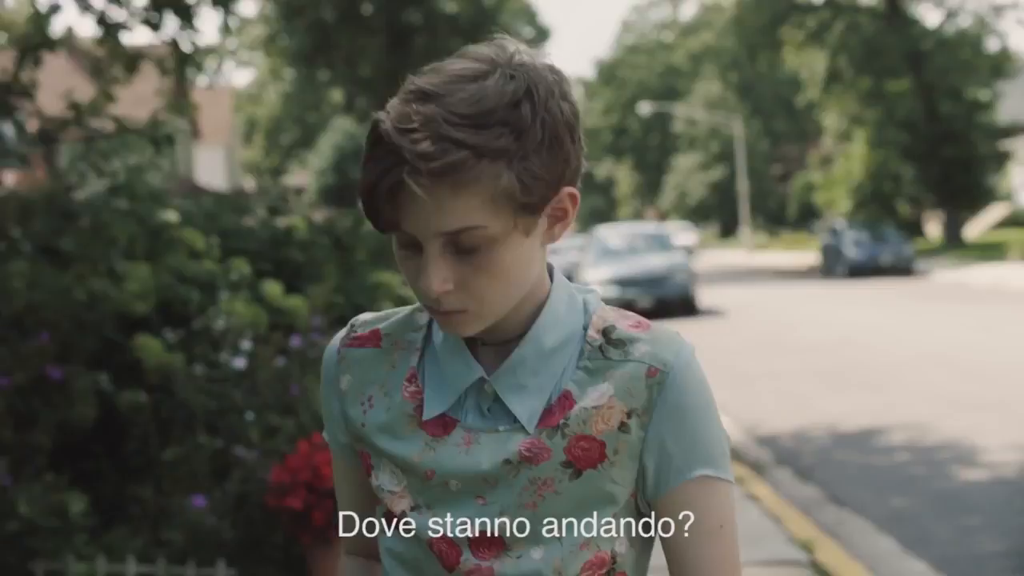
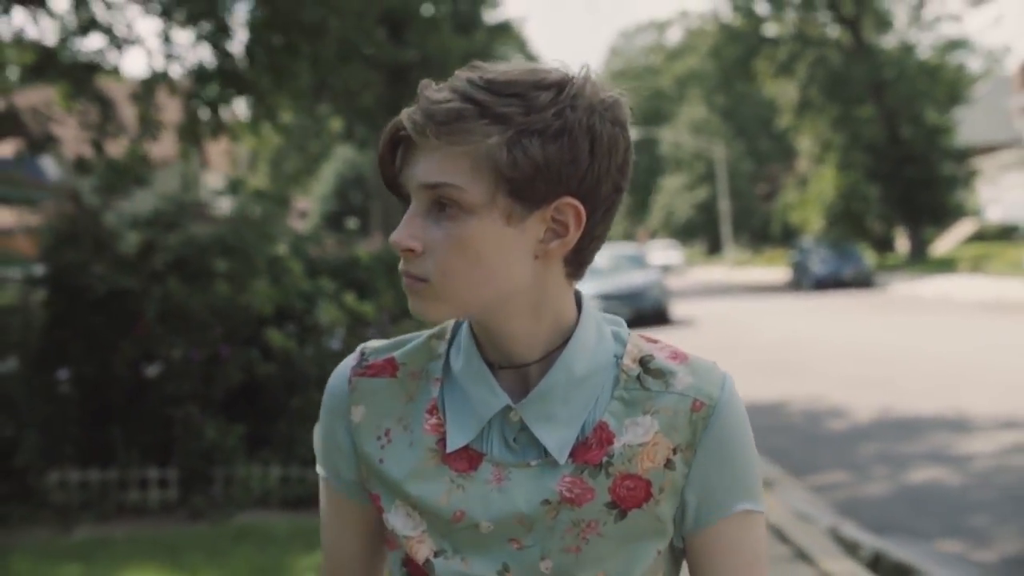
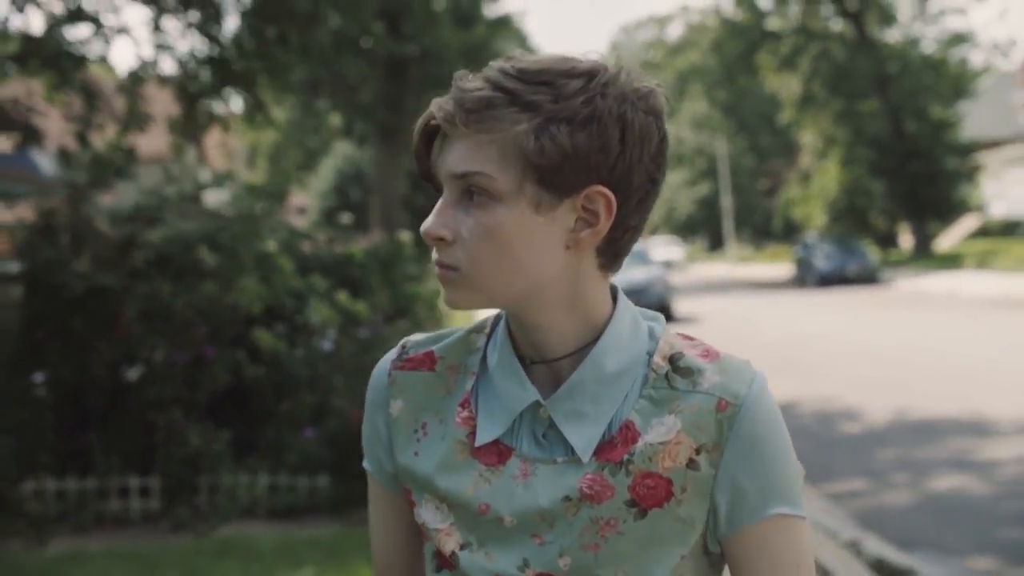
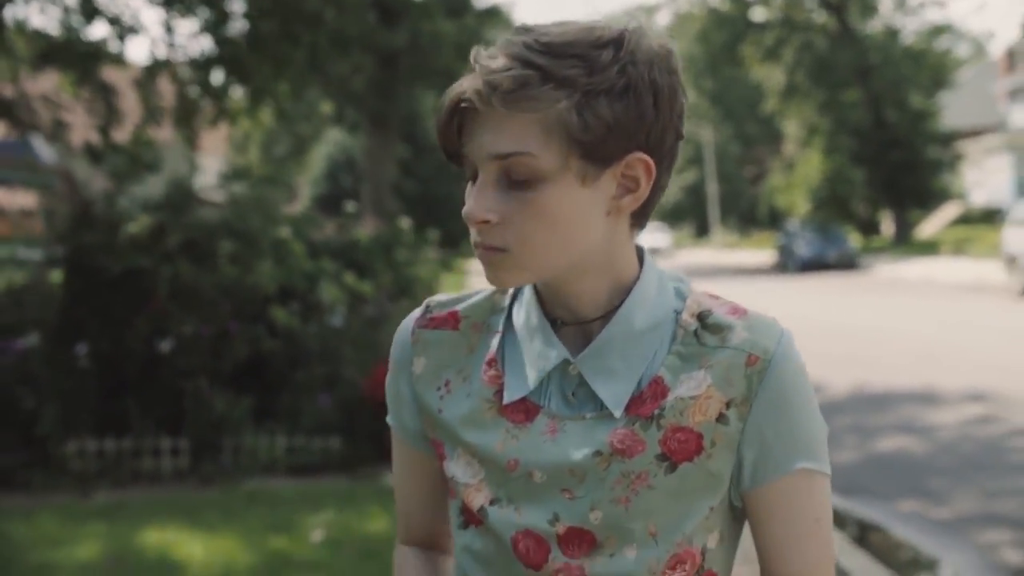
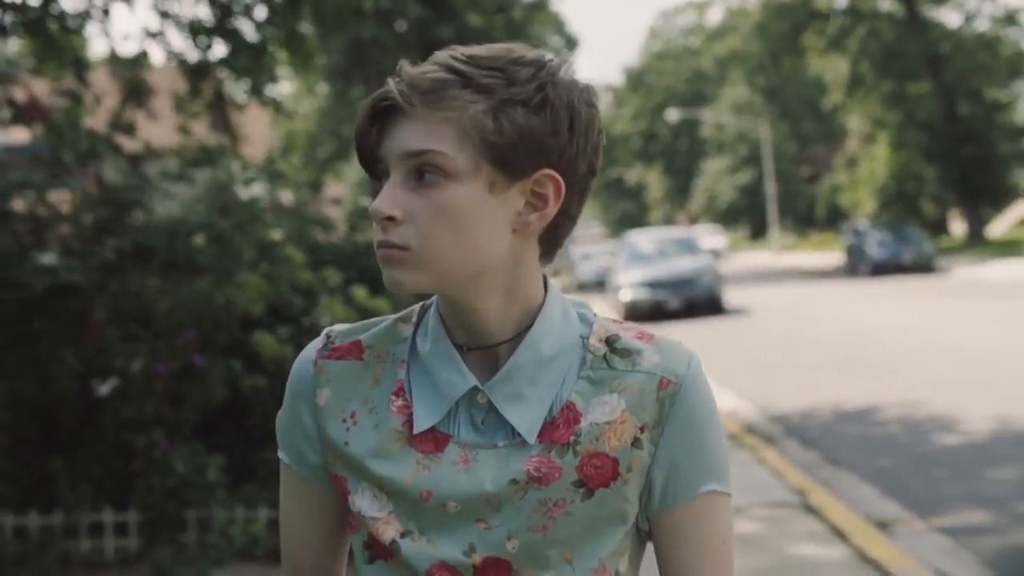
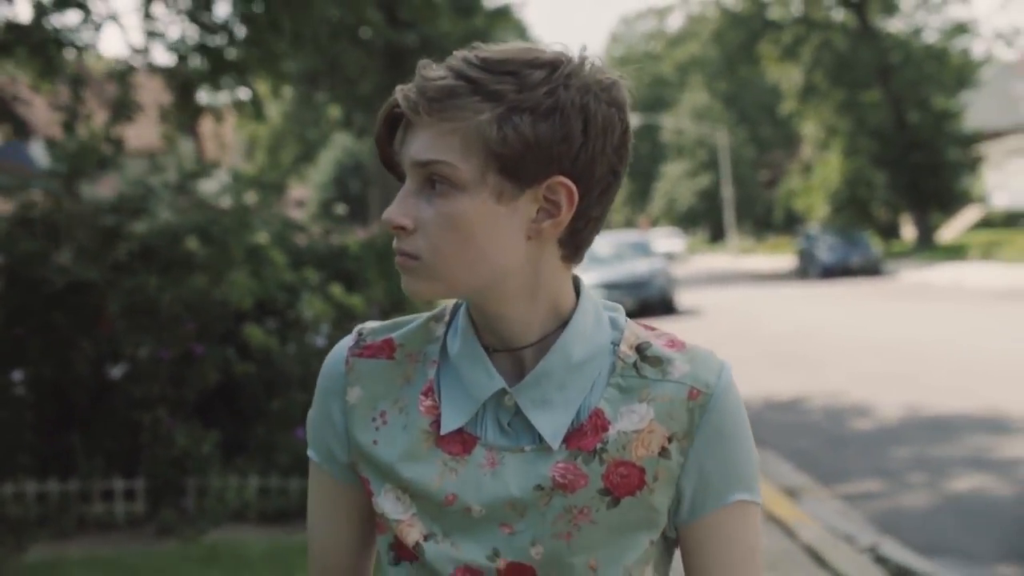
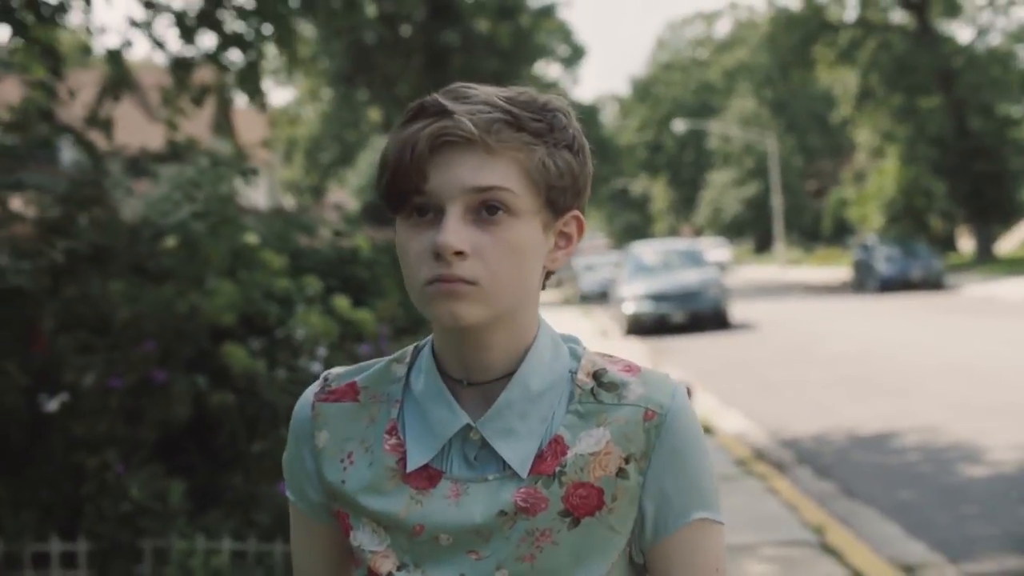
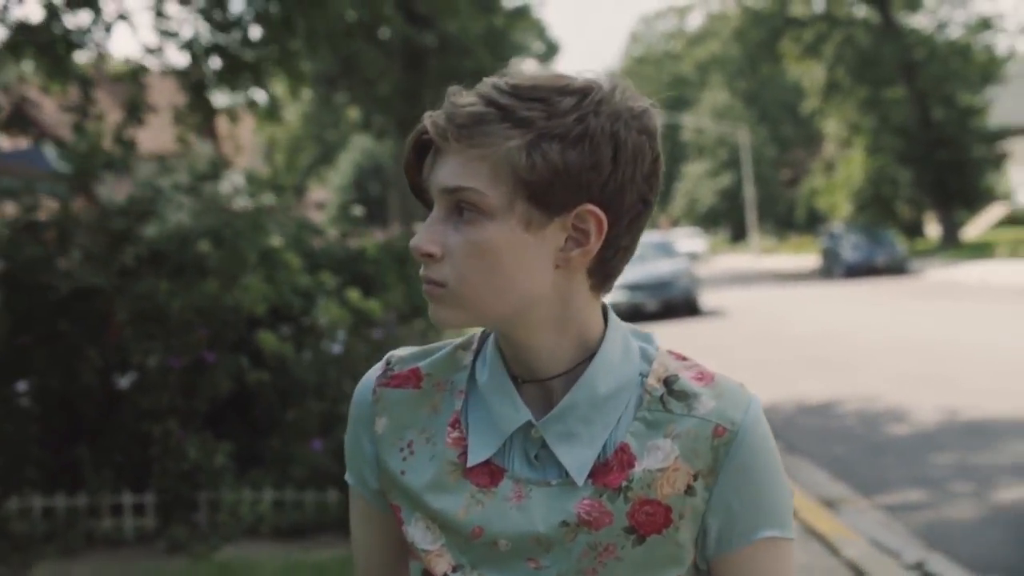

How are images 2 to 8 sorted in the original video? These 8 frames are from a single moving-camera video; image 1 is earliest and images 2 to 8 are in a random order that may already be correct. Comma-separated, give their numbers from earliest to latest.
7, 5, 8, 6, 3, 2, 4
